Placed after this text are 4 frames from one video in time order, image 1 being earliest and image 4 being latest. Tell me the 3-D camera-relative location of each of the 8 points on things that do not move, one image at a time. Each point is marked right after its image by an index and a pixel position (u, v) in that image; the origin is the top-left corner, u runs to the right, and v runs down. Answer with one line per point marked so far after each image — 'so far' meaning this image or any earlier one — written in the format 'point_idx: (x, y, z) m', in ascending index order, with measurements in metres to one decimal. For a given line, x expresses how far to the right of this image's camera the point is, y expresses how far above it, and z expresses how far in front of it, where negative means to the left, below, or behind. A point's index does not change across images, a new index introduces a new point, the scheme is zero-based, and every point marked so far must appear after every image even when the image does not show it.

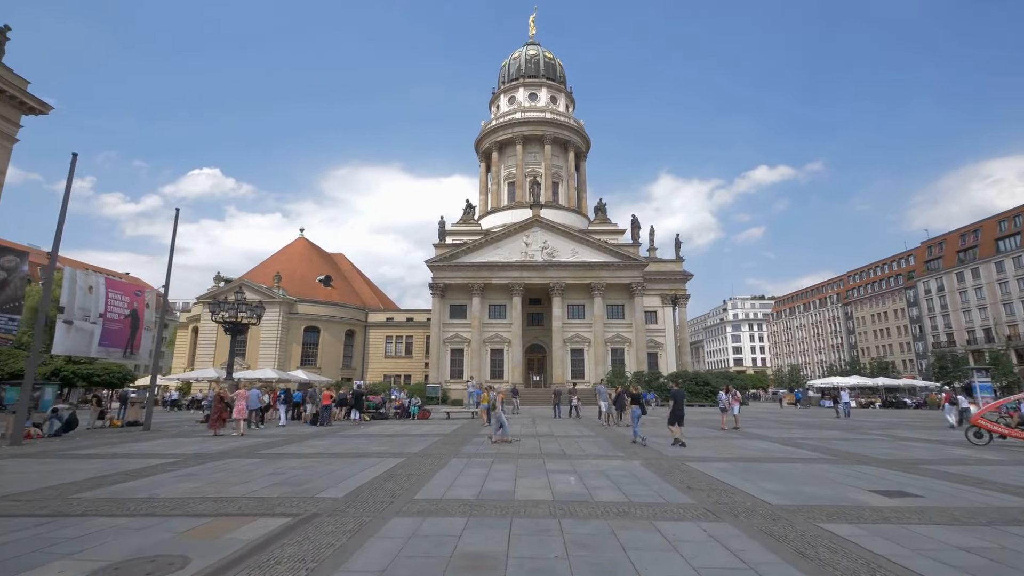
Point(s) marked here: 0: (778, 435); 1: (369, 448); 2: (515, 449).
0: (+9.4, -5.2, +17.9) m
1: (-3.8, -4.2, +13.3) m
2: (+0.1, -4.0, +12.6) m
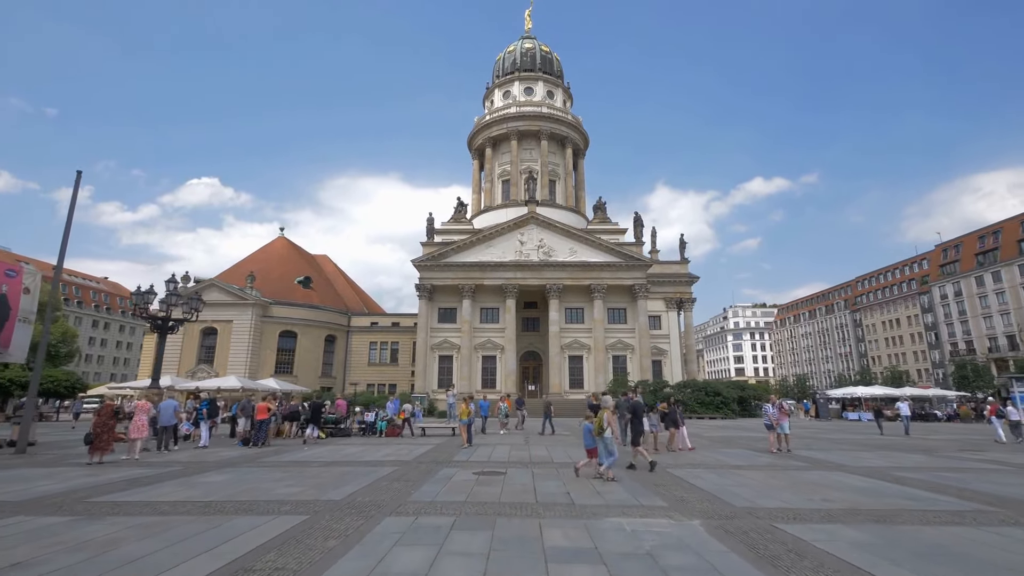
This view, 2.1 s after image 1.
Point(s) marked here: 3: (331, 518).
0: (+9.0, -4.7, +13.5) m
1: (-4.1, -3.5, +8.9) m
2: (-0.3, -3.4, +8.2) m
3: (-2.4, -3.1, +6.8) m
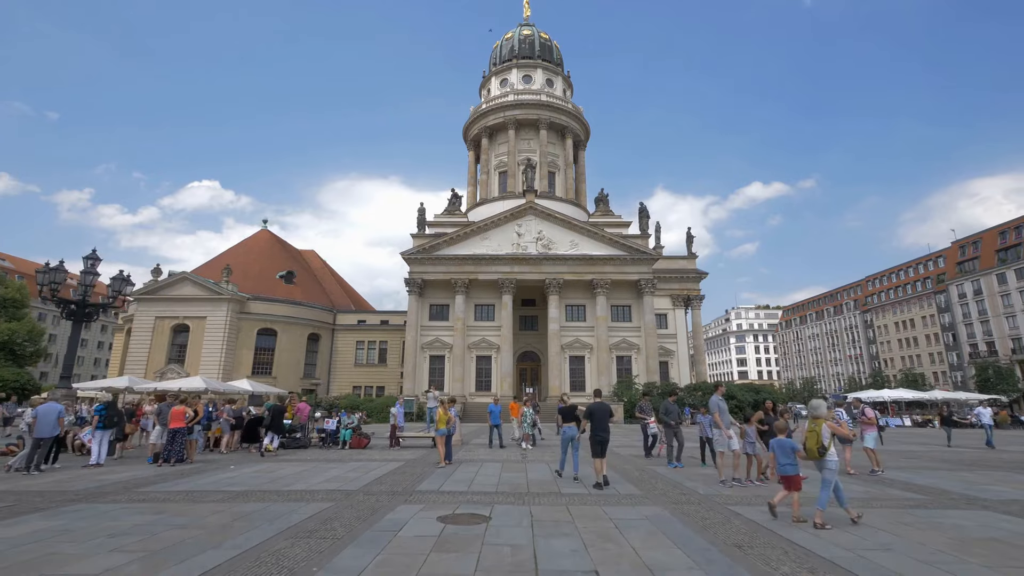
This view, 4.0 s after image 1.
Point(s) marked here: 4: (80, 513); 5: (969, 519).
0: (+8.9, -3.9, +9.8) m
1: (-4.3, -2.7, +5.1) m
2: (-0.4, -2.6, +4.4) m
3: (-2.6, -2.3, +3.1) m
4: (-6.4, -3.3, +7.5) m
5: (+6.6, -3.4, +7.4) m
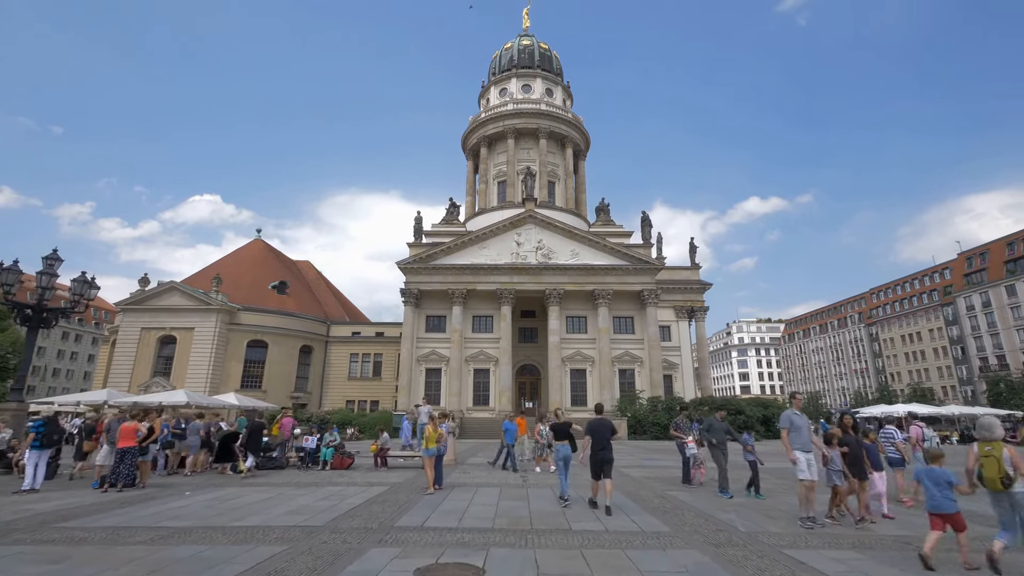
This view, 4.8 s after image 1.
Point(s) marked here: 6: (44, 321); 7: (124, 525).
0: (+8.8, -3.8, +8.2) m
1: (-4.3, -2.5, +3.5) m
2: (-0.4, -2.3, +2.9) m
3: (-2.6, -2.0, +1.5) m
4: (-6.4, -3.1, +5.9) m
5: (+6.6, -3.2, +5.8) m
6: (-14.7, -1.0, +15.9) m
7: (-5.8, -3.5, +7.5) m
